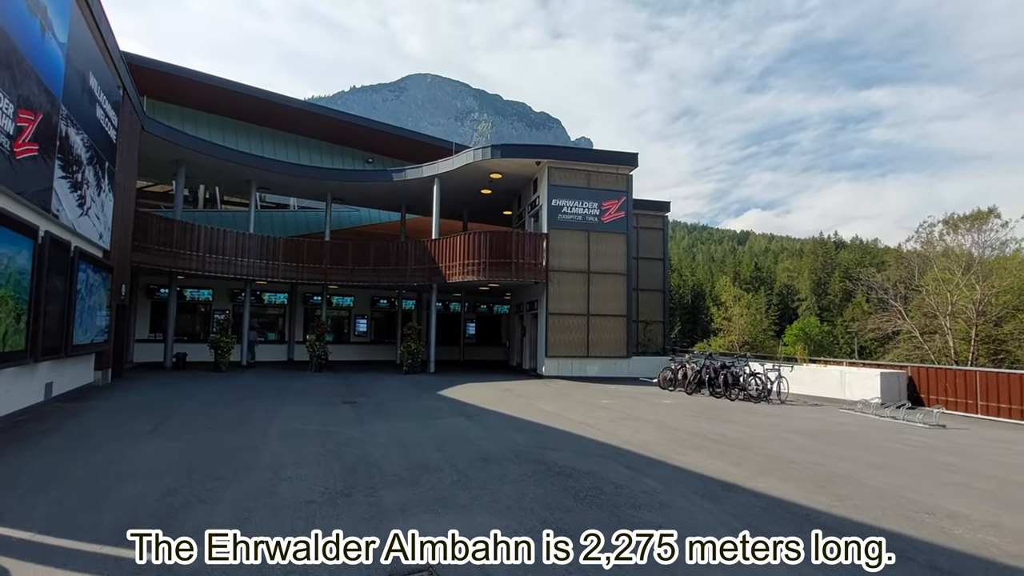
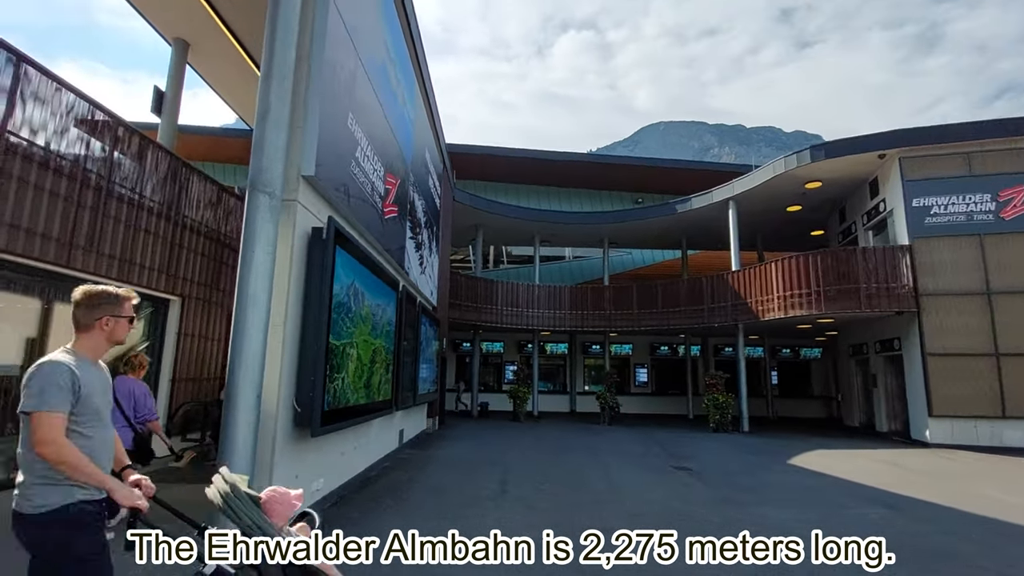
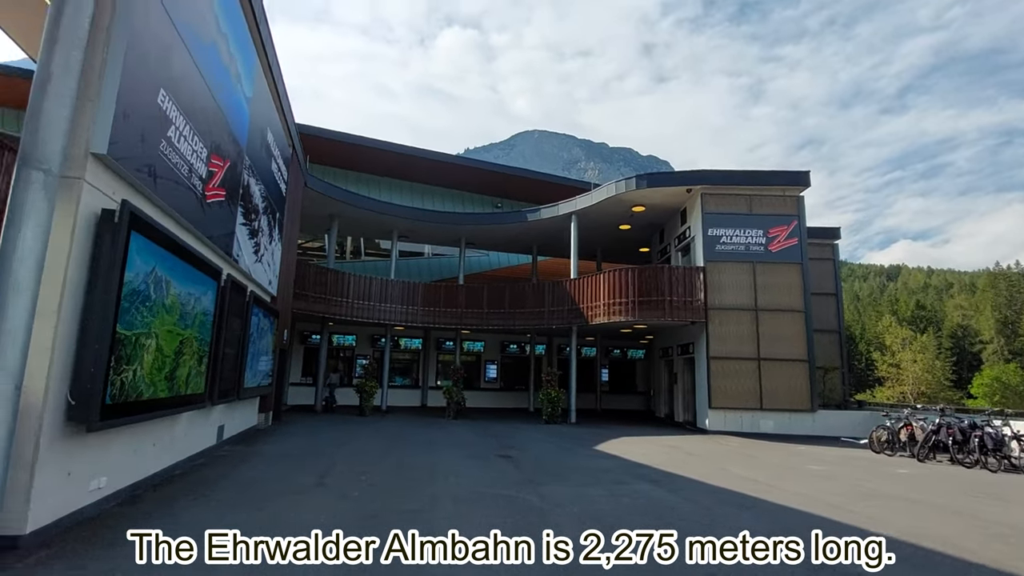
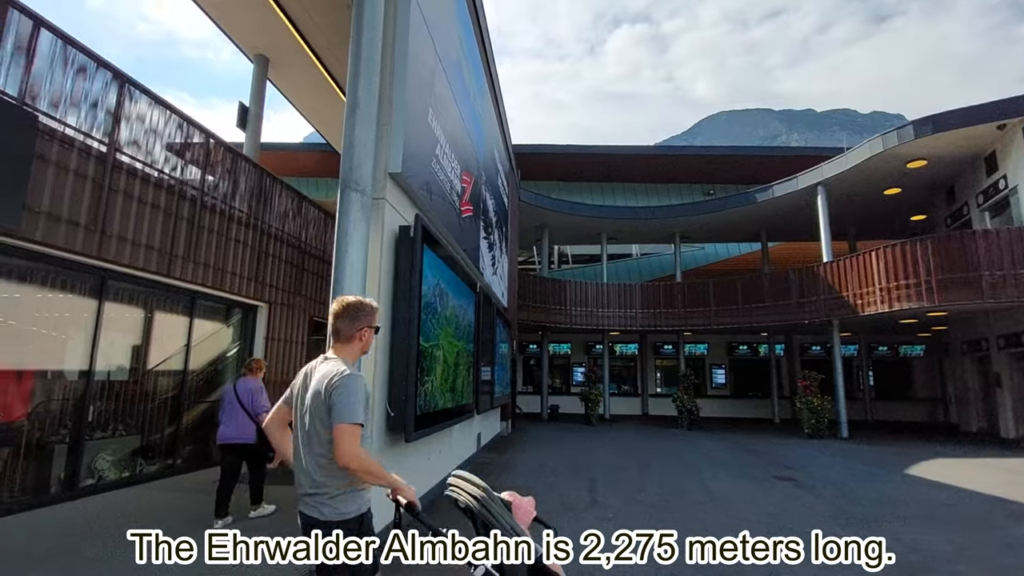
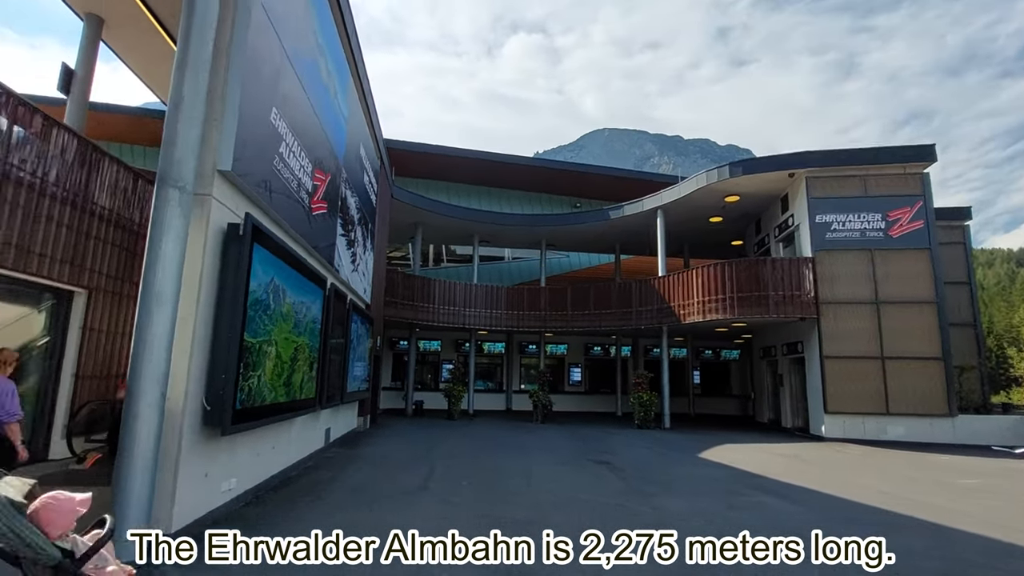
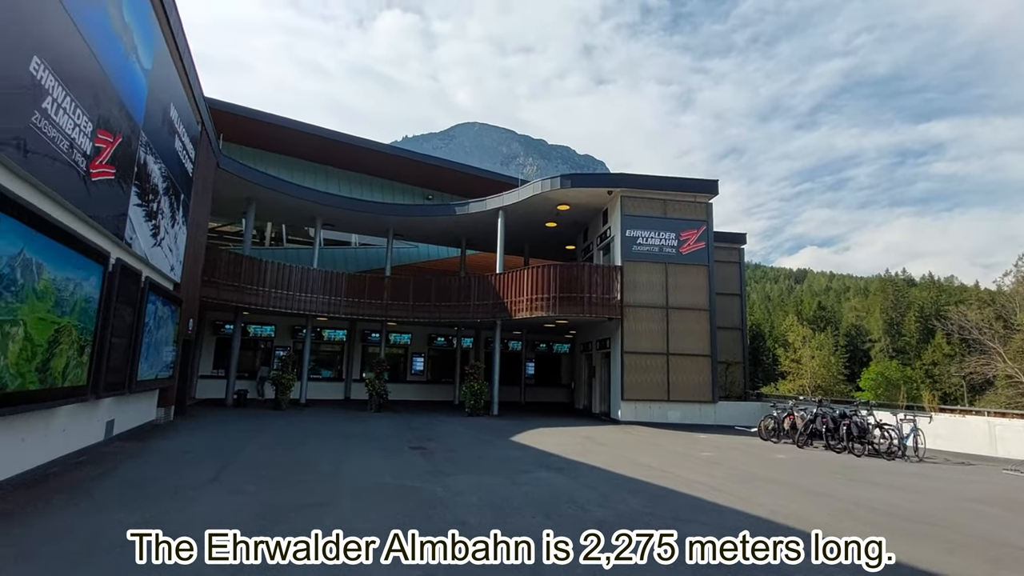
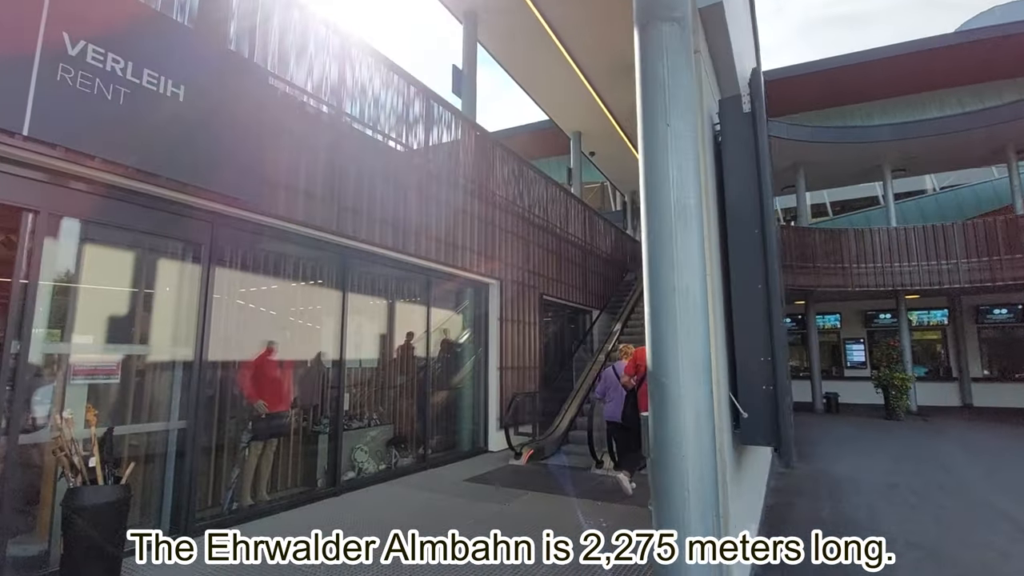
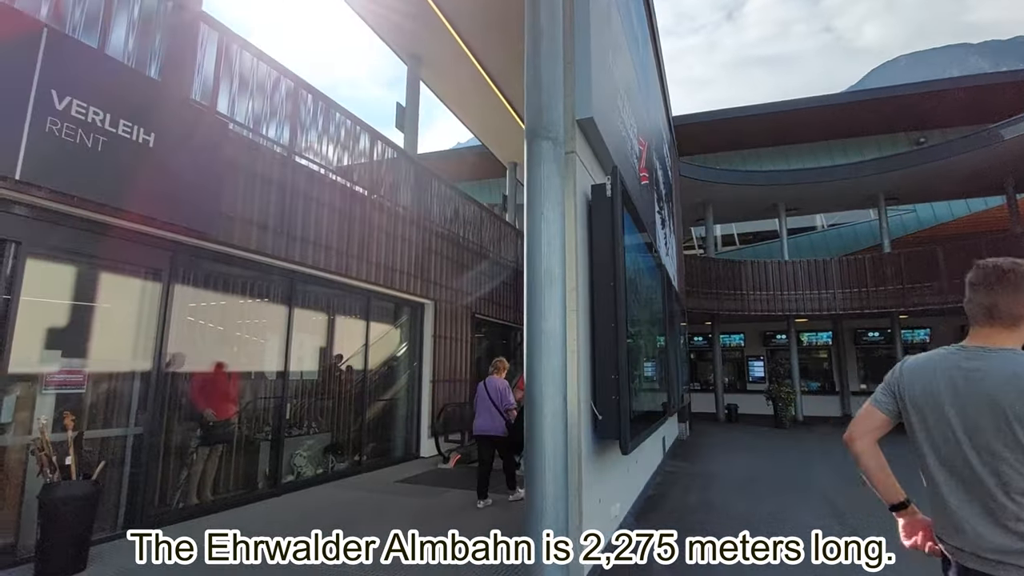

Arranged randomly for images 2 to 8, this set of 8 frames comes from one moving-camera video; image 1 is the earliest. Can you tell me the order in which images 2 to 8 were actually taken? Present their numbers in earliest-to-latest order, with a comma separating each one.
6, 3, 5, 2, 4, 8, 7
